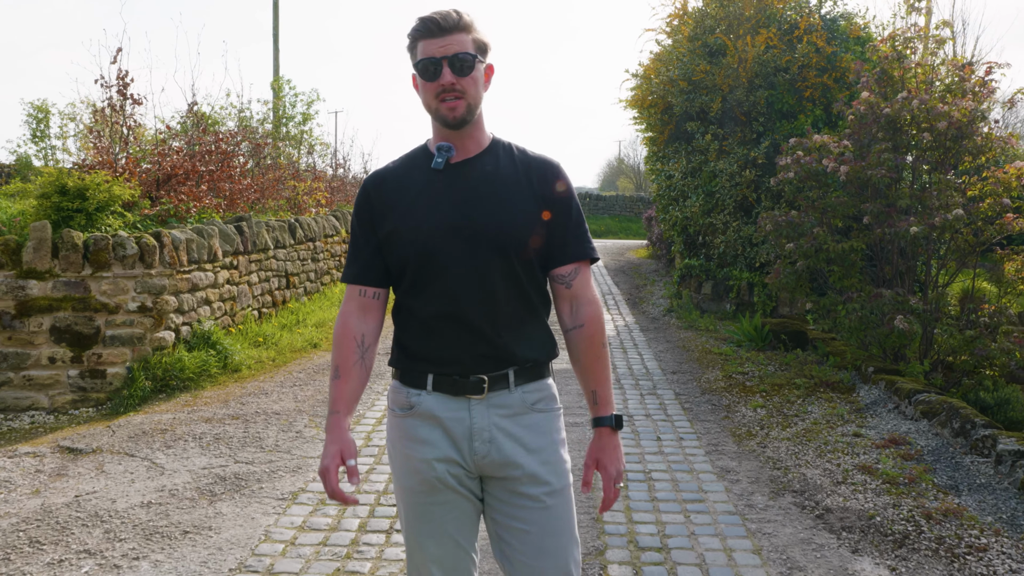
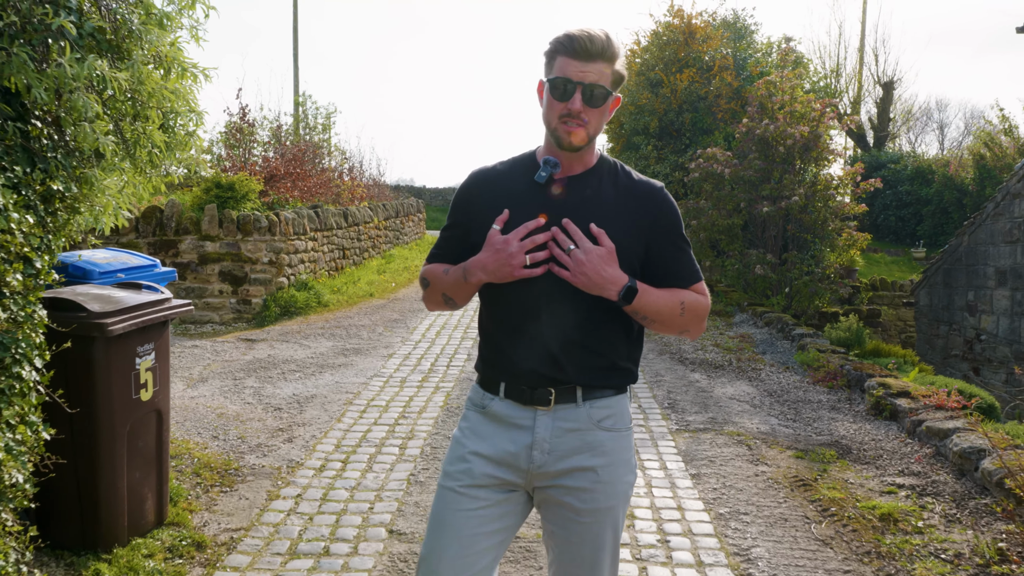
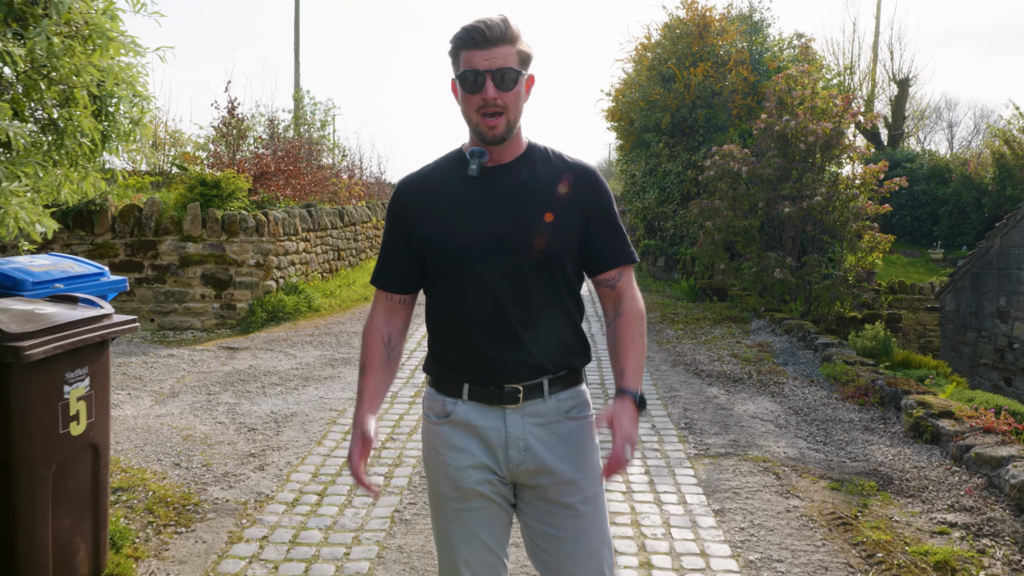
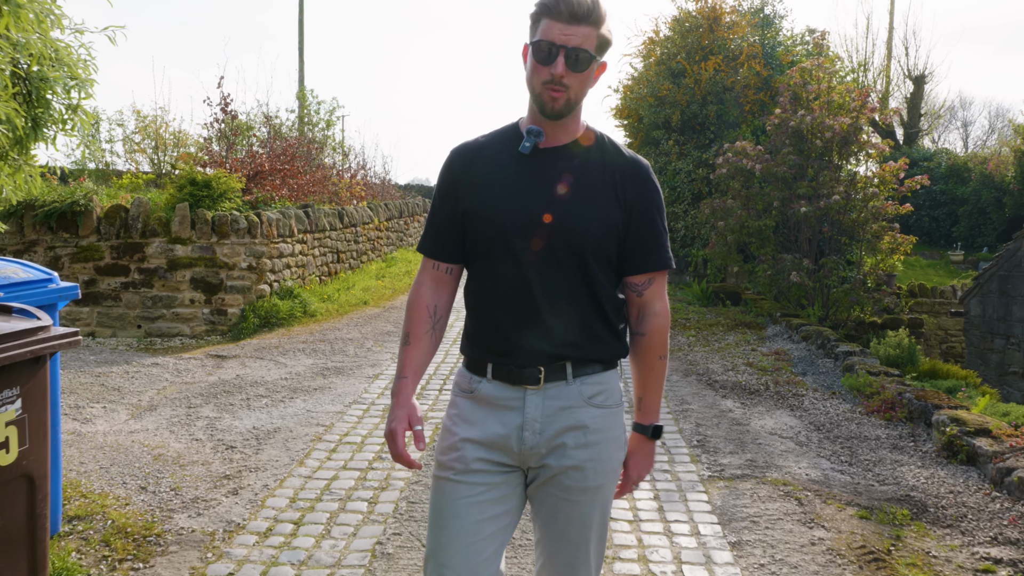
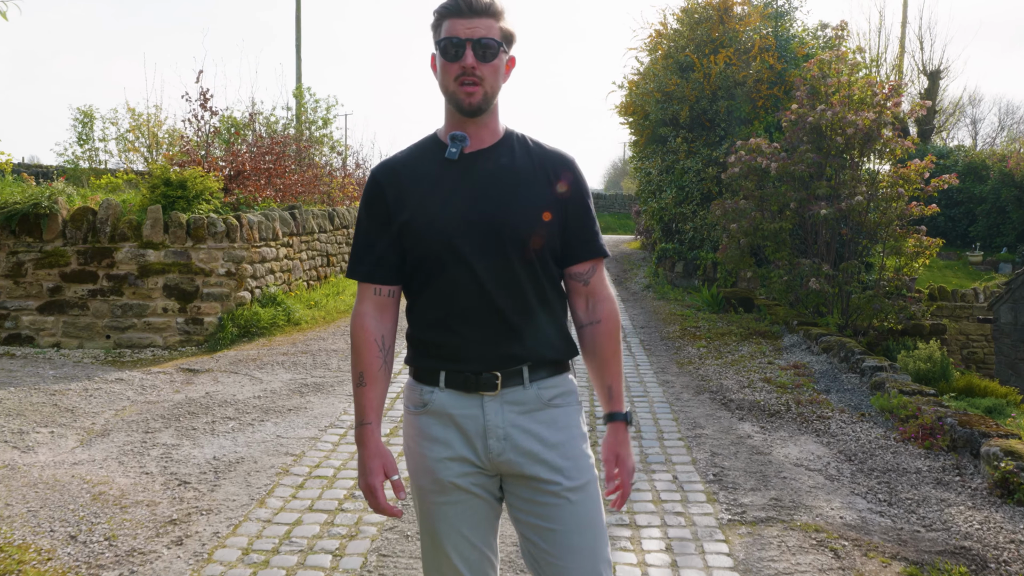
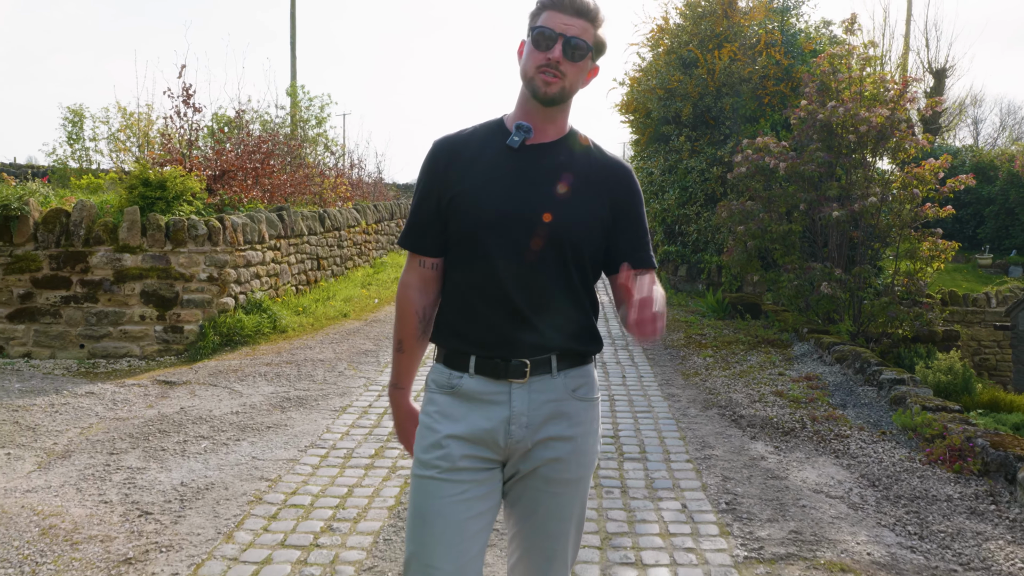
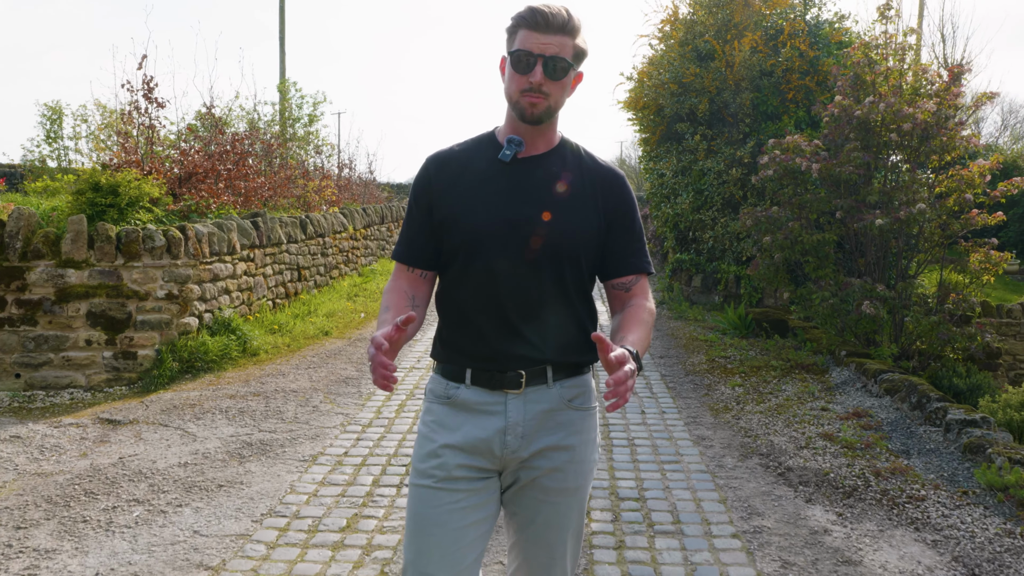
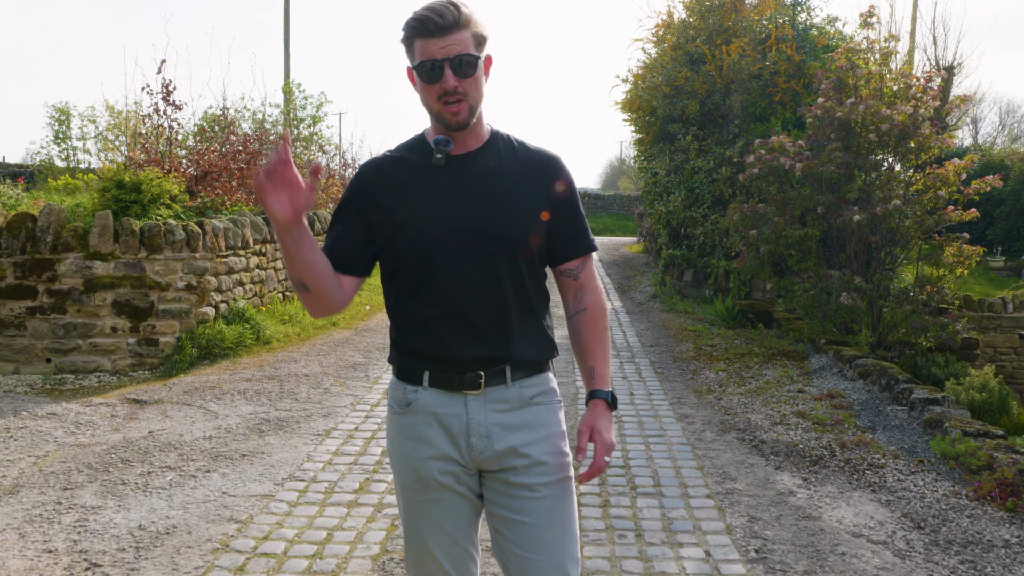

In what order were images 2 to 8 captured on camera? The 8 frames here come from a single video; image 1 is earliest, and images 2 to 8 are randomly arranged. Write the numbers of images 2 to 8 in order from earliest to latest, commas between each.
7, 8, 6, 5, 4, 3, 2
